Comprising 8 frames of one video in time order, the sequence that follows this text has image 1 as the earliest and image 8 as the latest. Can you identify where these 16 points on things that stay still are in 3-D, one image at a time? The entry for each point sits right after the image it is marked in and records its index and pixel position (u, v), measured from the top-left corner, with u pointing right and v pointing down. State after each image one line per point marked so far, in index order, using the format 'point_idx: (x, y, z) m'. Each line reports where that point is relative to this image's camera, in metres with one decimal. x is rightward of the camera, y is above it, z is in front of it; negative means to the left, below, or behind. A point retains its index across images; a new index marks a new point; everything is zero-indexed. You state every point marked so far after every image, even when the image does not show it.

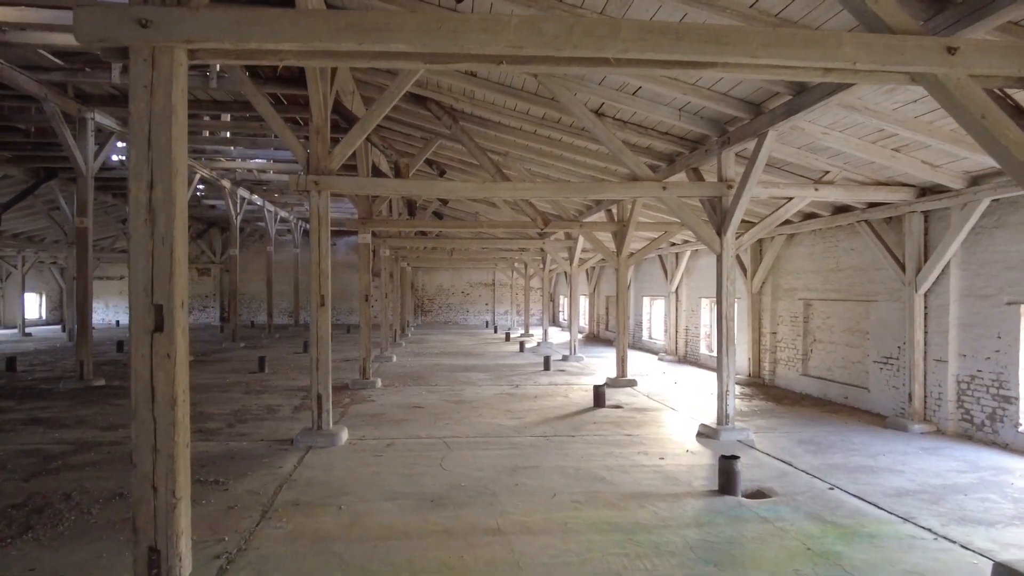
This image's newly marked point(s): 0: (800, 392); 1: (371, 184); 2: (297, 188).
0: (+3.6, -1.3, +8.6) m
1: (-1.2, +0.9, +5.5) m
2: (-1.8, +0.8, +5.5) m
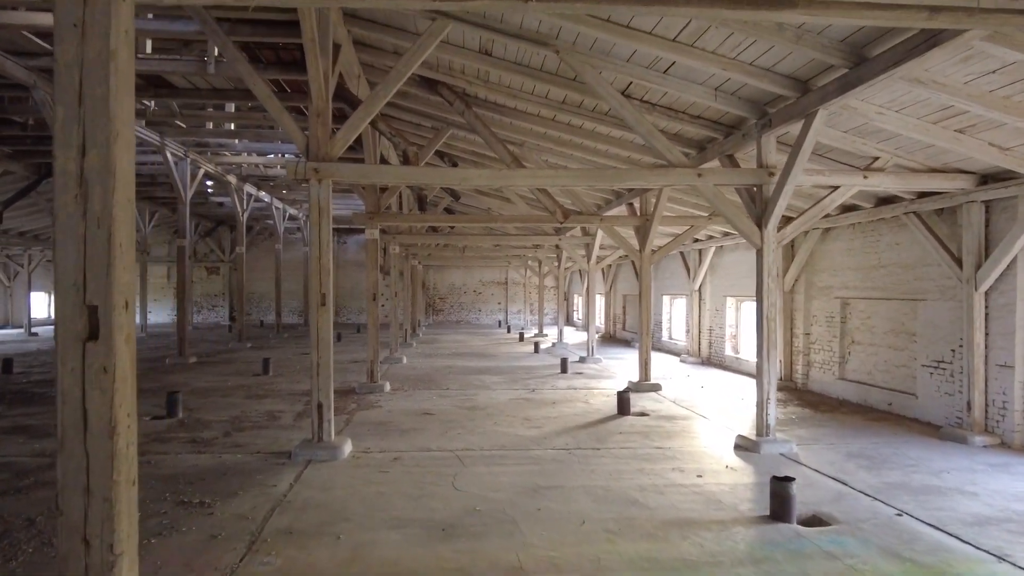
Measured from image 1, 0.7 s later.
0: (+3.8, -1.3, +8.0) m
1: (-1.0, +0.9, +5.1) m
2: (-1.6, +0.8, +5.0) m
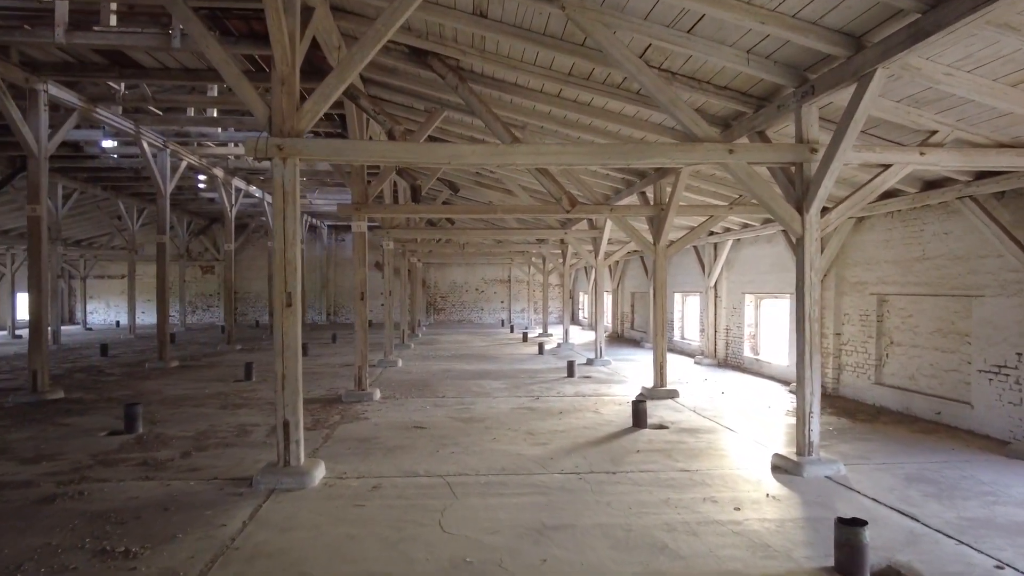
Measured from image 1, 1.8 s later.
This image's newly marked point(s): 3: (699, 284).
0: (+3.9, -1.2, +7.2) m
1: (-1.0, +0.9, +4.3) m
2: (-1.6, +0.8, +4.3) m
3: (+3.3, +0.1, +11.9) m
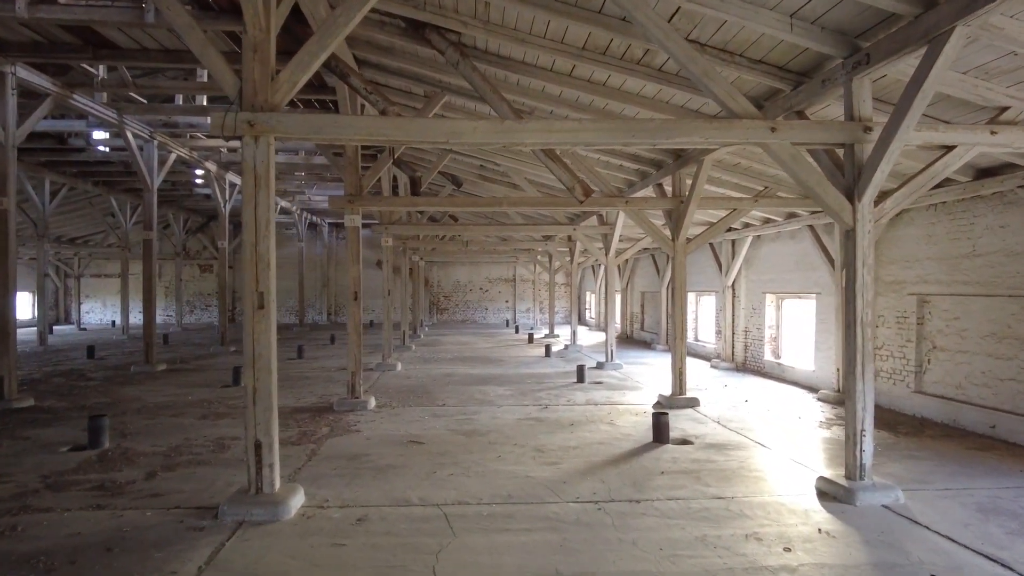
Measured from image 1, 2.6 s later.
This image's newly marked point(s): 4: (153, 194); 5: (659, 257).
0: (+3.9, -1.2, +6.6) m
1: (-1.0, +0.9, +3.7) m
2: (-1.6, +0.8, +3.7) m
3: (+3.4, +0.1, +11.3) m
4: (-5.6, +1.5, +10.5) m
5: (+3.0, +0.6, +13.5) m
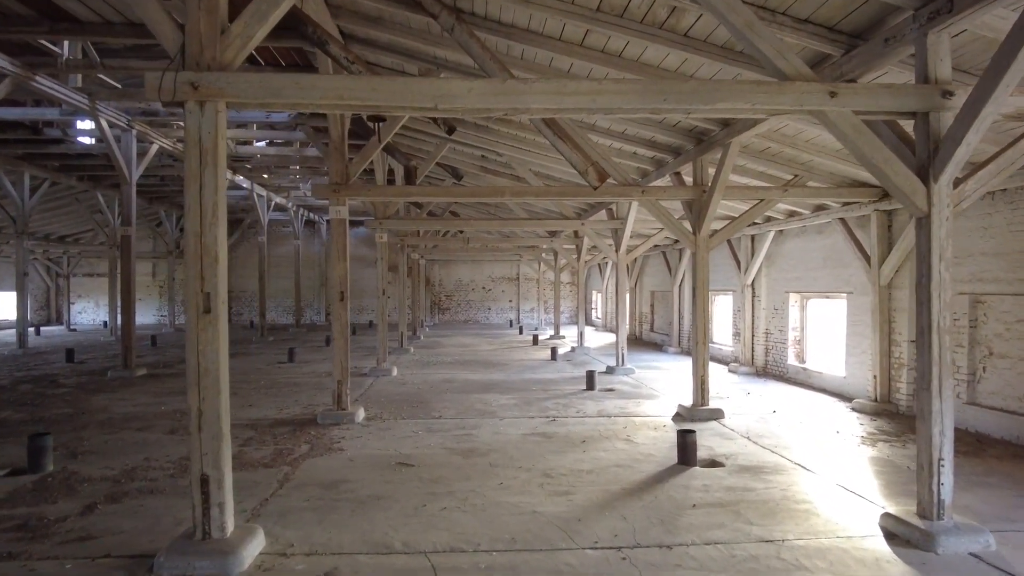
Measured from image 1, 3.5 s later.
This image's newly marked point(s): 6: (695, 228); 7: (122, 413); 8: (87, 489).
0: (+3.9, -1.2, +5.9) m
1: (-1.0, +0.9, +3.0) m
2: (-1.6, +0.8, +3.0) m
3: (+3.5, +0.1, +10.6) m
4: (-5.5, +1.5, +9.8) m
5: (+3.0, +0.6, +12.8) m
6: (+1.8, +0.6, +6.5) m
7: (-3.8, -1.2, +6.5) m
8: (-2.6, -1.2, +4.1) m
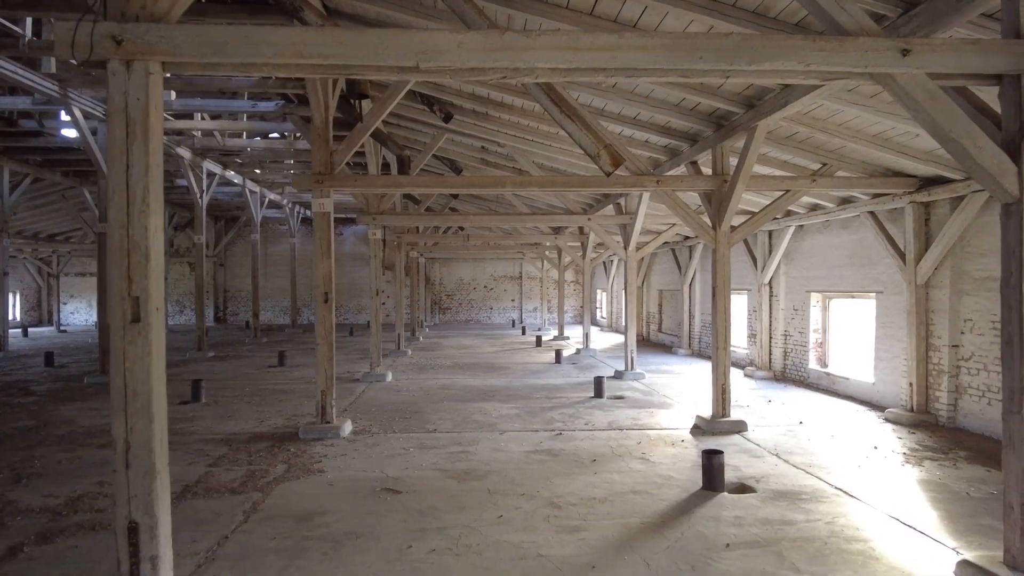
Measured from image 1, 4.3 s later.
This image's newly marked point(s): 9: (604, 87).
0: (+4.0, -1.2, +5.3) m
1: (-1.0, +0.9, +2.5) m
2: (-1.6, +0.8, +2.5) m
3: (+3.5, +0.1, +10.0) m
4: (-5.5, +1.5, +9.2) m
5: (+3.1, +0.6, +12.2) m
6: (+1.8, +0.6, +5.9) m
7: (-3.8, -1.2, +6.0) m
8: (-2.6, -1.2, +3.5) m
9: (+0.8, +1.8, +5.9) m
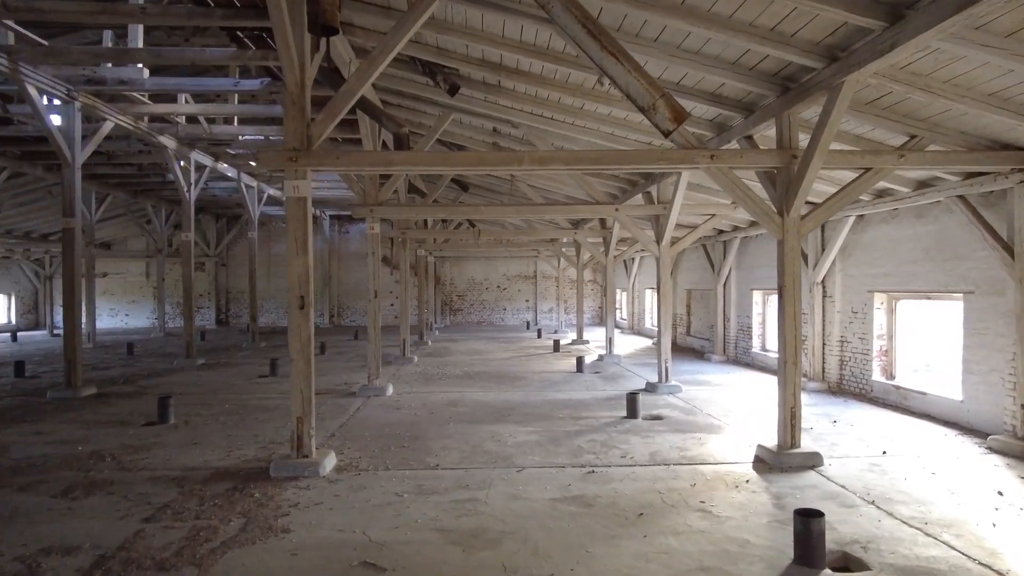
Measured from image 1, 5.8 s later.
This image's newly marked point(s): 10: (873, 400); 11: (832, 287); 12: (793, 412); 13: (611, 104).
0: (+4.1, -1.2, +4.1) m
1: (-0.9, +0.9, +1.4) m
2: (-1.5, +0.8, +1.4) m
3: (+3.7, +0.1, +8.8) m
4: (-5.3, +1.4, +8.3) m
5: (+3.3, +0.7, +11.0) m
6: (+1.9, +0.6, +4.8) m
7: (-3.6, -1.3, +5.0) m
8: (-2.5, -1.3, +2.5) m
9: (+0.9, +1.7, +4.8) m
10: (+3.9, -1.2, +7.2) m
11: (+3.8, 0.0, +8.1) m
12: (+2.0, -0.9, +4.7) m
13: (+0.9, +1.6, +5.8) m
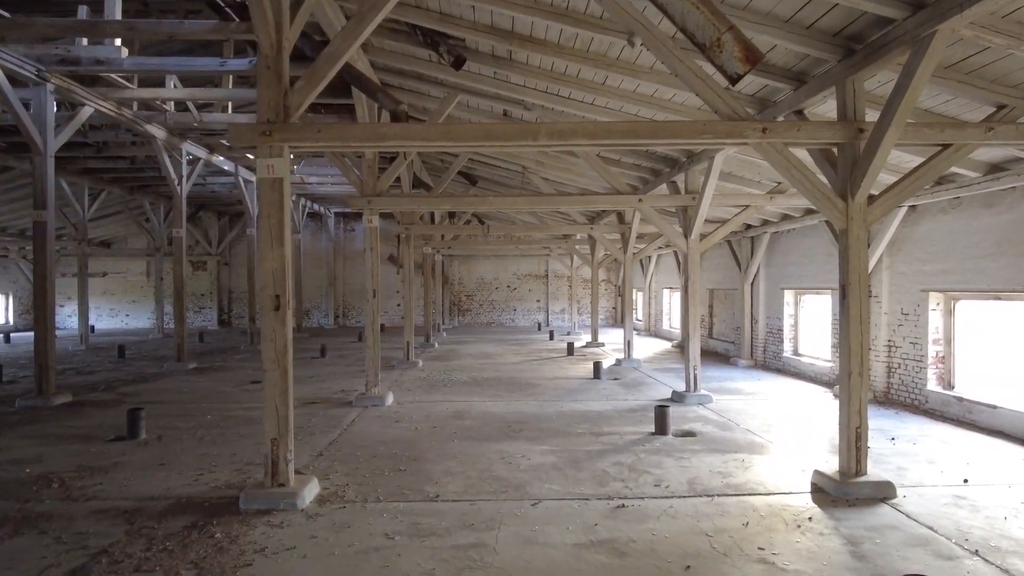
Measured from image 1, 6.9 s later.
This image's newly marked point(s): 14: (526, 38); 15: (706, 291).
0: (+4.2, -1.2, +3.4) m
1: (-0.9, +0.9, +0.7) m
2: (-1.5, +0.8, +0.7) m
3: (+3.9, +0.1, +8.0) m
4: (-5.2, +1.4, +7.6) m
5: (+3.5, +0.7, +10.2) m
6: (+2.0, +0.6, +4.1) m
7: (-3.5, -1.2, +4.3) m
8: (-2.4, -1.3, +1.8) m
9: (+1.0, +1.8, +4.0) m
10: (+4.0, -1.2, +6.4) m
11: (+4.0, 0.0, +7.3) m
12: (+2.1, -0.9, +4.0) m
13: (+1.0, +1.6, +5.1) m
14: (+0.1, +1.9, +5.1) m
15: (+3.5, 0.0, +12.1) m
